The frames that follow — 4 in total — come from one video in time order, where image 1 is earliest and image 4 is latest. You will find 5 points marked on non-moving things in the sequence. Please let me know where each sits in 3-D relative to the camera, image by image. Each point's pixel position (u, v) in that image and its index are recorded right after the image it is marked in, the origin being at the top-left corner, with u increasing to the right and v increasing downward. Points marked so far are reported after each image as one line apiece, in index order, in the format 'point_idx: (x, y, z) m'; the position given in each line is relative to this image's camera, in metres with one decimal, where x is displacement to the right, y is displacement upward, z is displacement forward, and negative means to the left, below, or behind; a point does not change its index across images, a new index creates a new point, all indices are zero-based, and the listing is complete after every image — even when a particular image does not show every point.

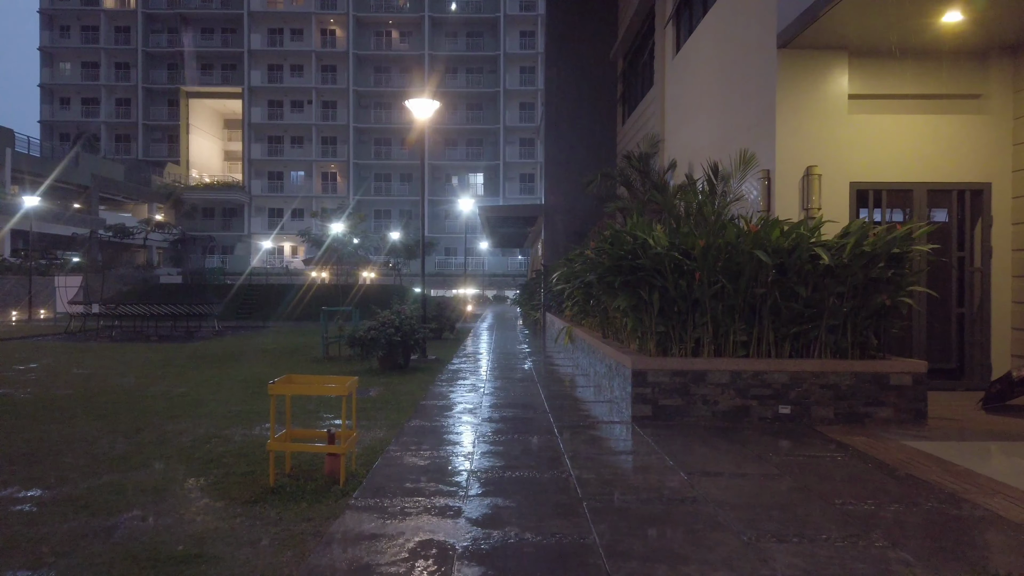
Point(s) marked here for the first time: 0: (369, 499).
0: (-1.0, -1.4, +5.2) m
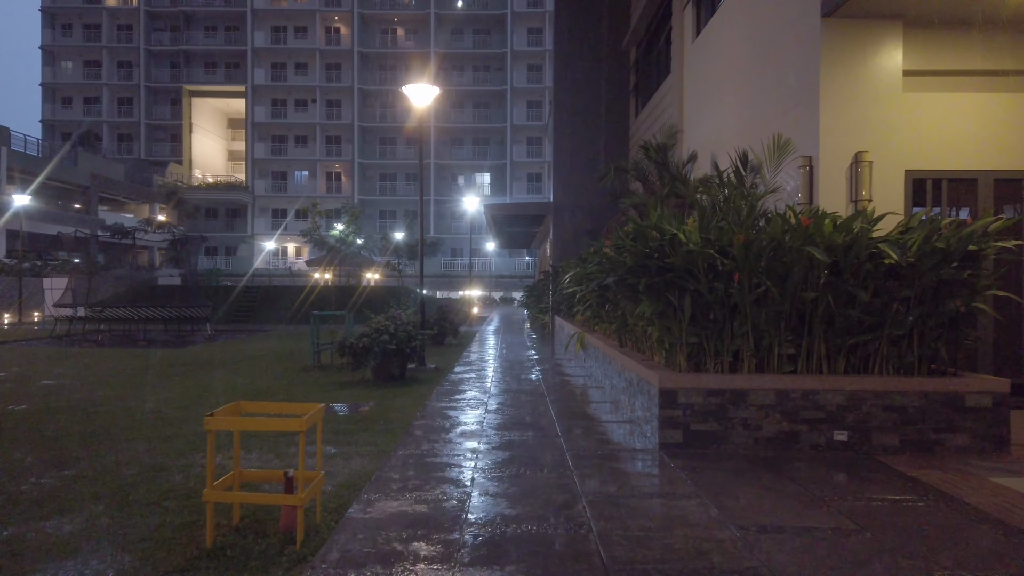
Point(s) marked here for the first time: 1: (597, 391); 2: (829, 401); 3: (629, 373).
0: (-0.9, -1.5, +4.0) m
1: (+1.2, -1.5, +10.9) m
2: (+2.8, -1.0, +6.7) m
3: (+1.3, -0.9, +8.5) m
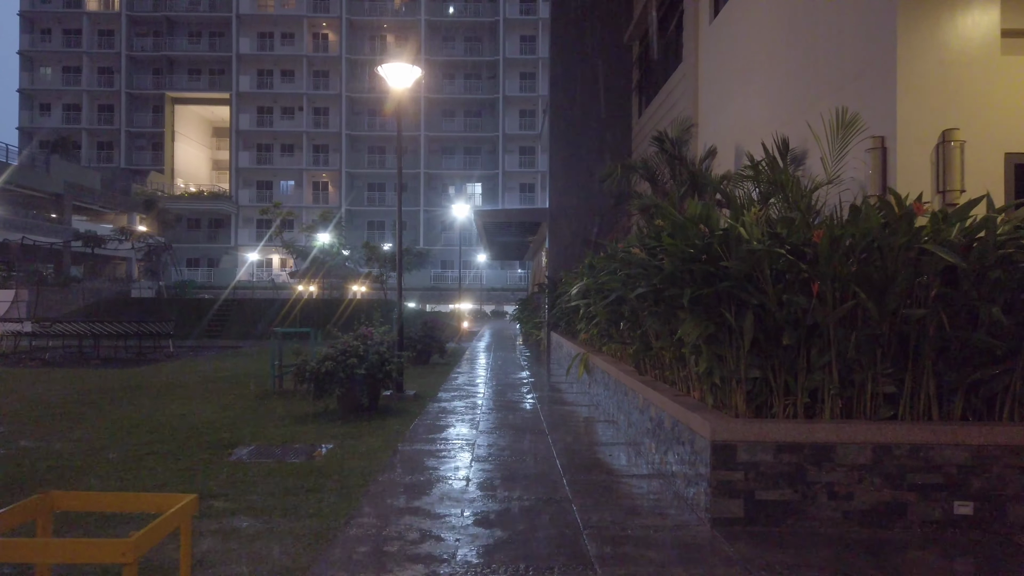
0: (-1.0, -1.5, +2.1) m
1: (+1.1, -1.6, +9.0) m
2: (+2.7, -1.1, +4.8) m
3: (+1.2, -1.0, +6.6) m
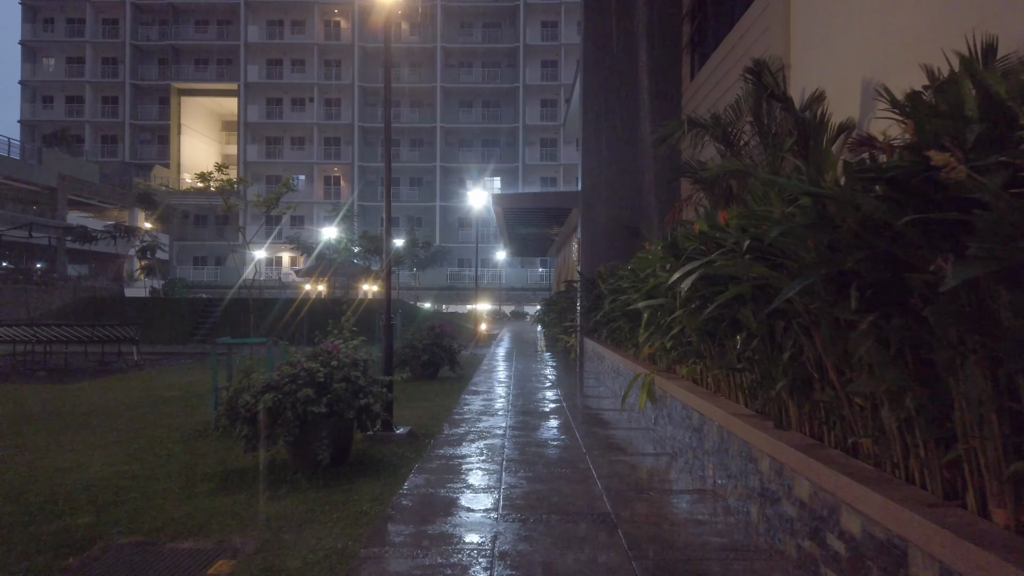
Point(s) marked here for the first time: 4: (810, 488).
0: (-0.8, -1.4, -1.2) m
1: (+1.4, -1.6, +5.6) m
2: (+2.9, -1.0, +1.4) m
3: (+1.5, -1.0, +3.2) m
4: (+1.5, -1.0, +3.8) m
